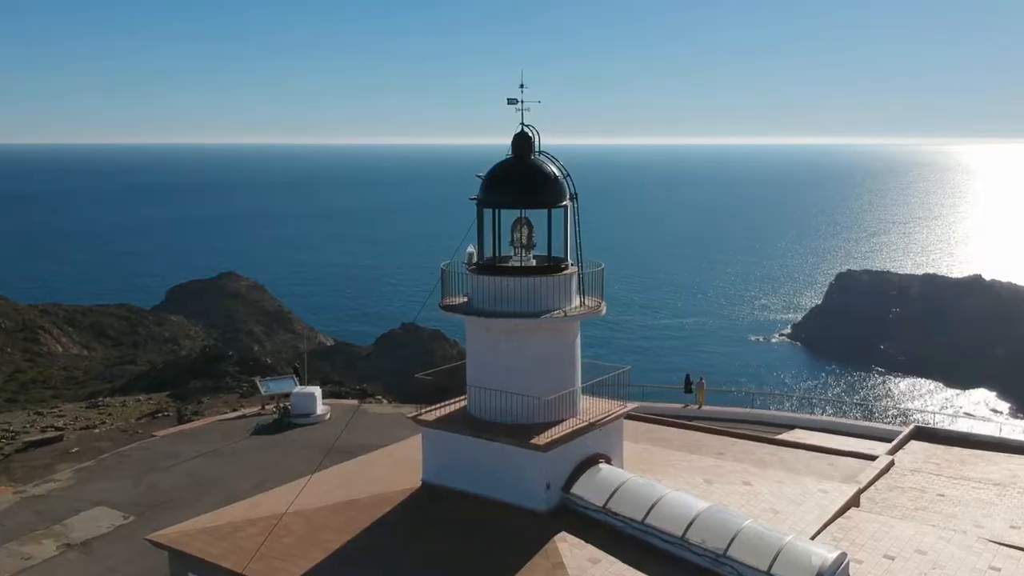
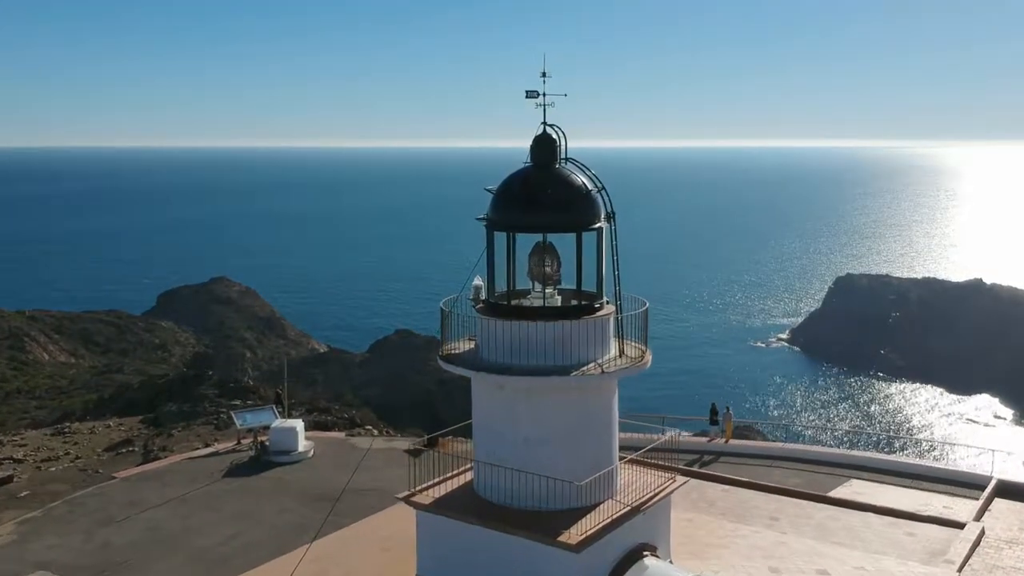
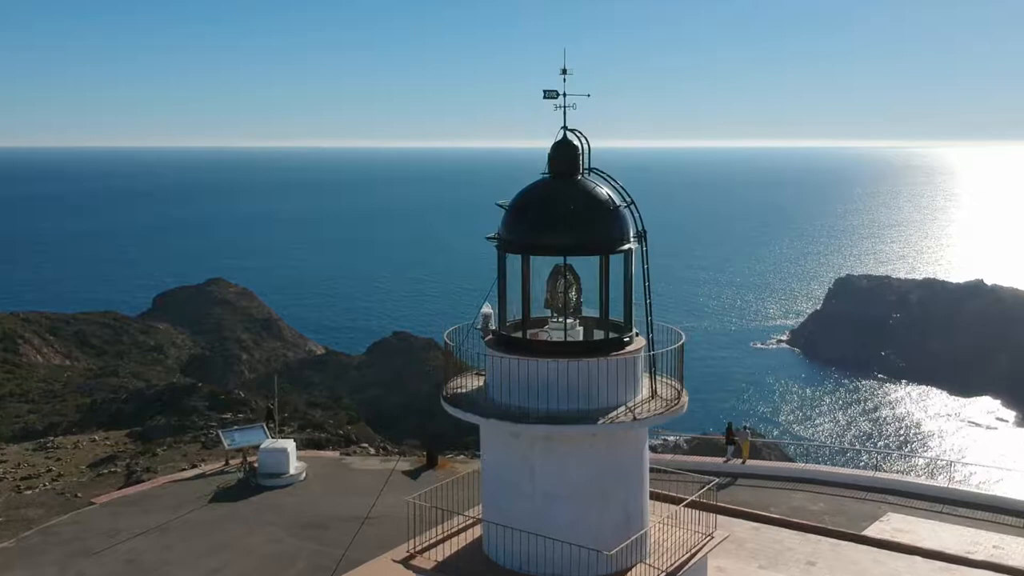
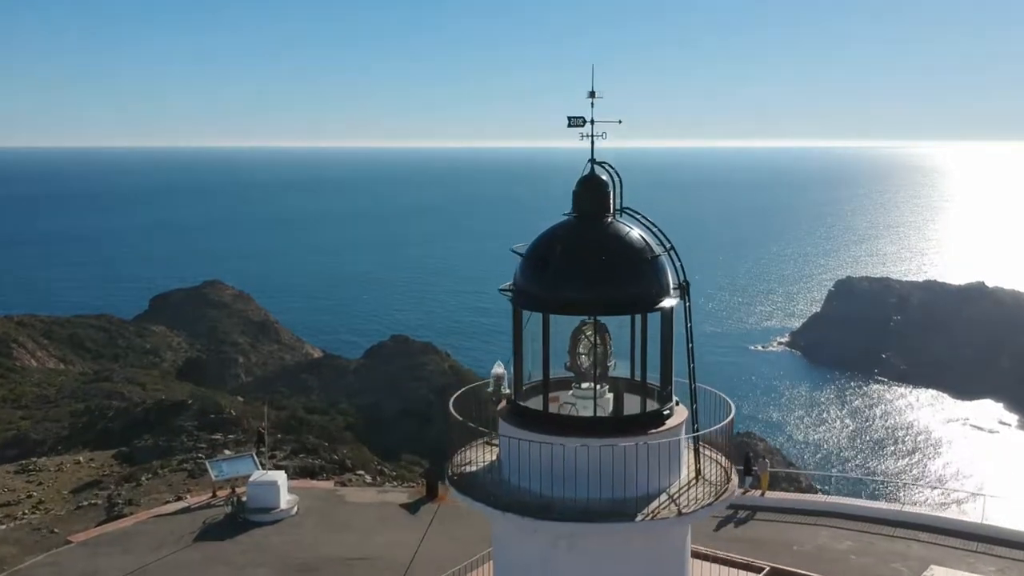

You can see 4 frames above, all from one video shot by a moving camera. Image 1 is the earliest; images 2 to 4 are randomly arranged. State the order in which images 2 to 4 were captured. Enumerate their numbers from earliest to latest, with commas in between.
2, 3, 4
